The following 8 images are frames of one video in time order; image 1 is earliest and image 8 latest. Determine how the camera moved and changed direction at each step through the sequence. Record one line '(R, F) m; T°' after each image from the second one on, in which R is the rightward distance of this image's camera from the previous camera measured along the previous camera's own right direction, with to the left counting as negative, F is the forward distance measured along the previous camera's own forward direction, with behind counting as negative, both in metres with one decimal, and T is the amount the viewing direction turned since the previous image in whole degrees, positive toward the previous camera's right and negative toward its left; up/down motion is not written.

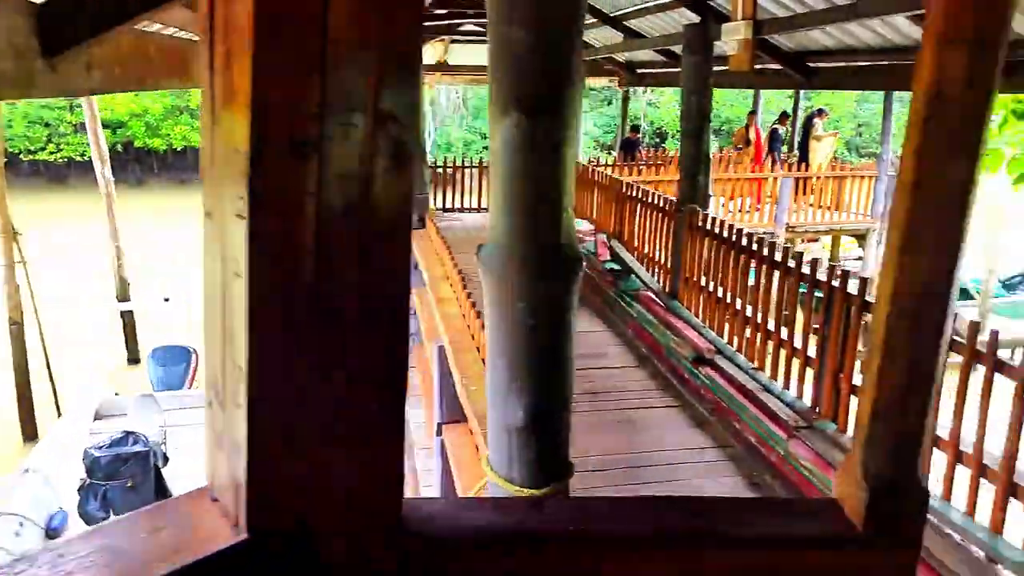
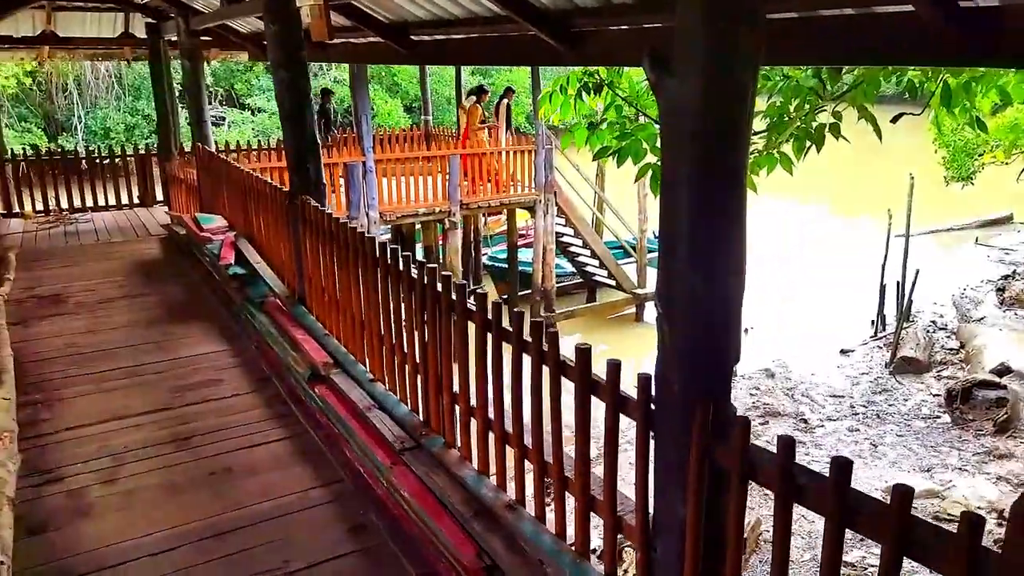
(+0.9, +0.6) m; +21°
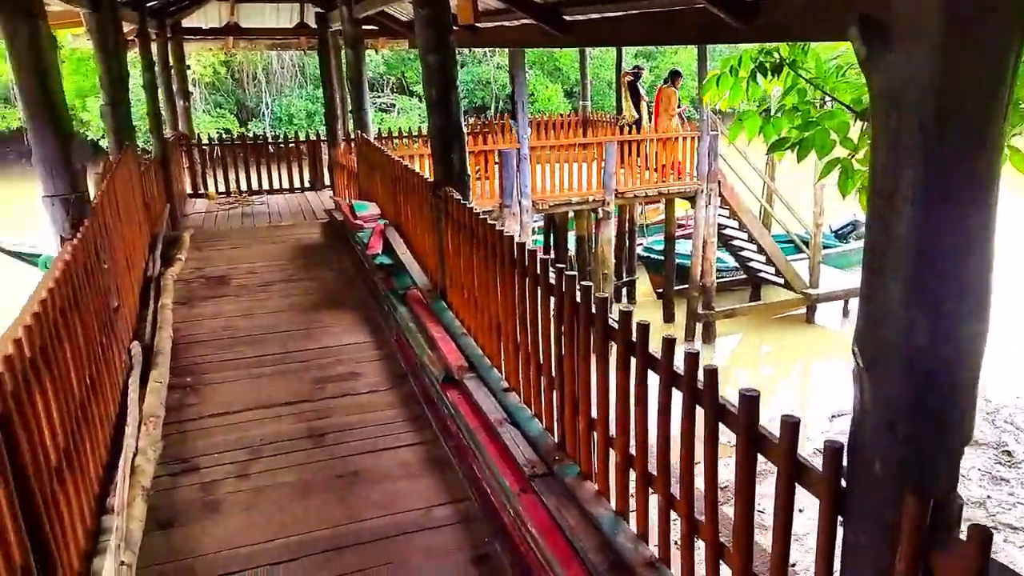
(0.0, +0.4) m; -12°
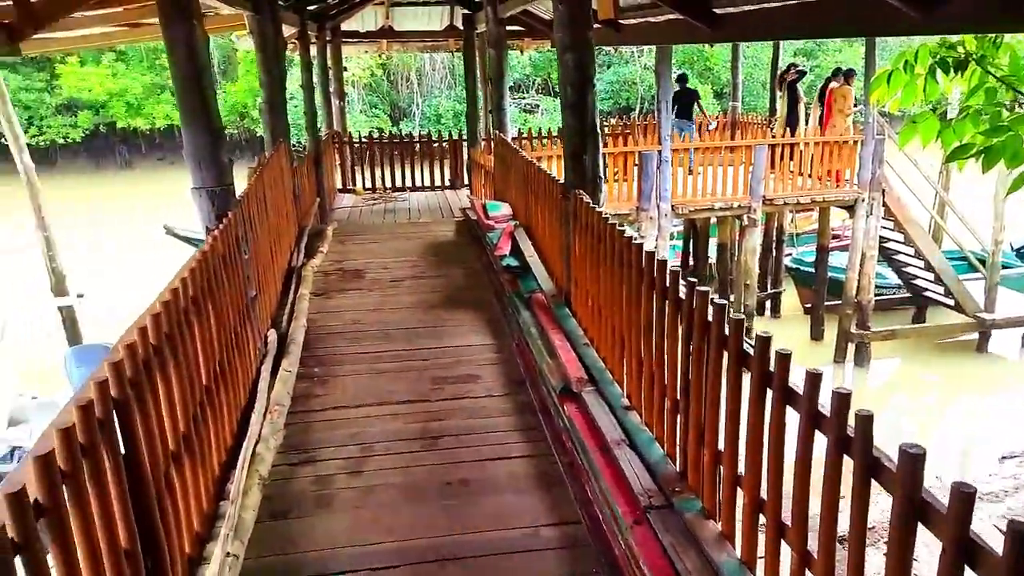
(+0.1, +0.2) m; -11°
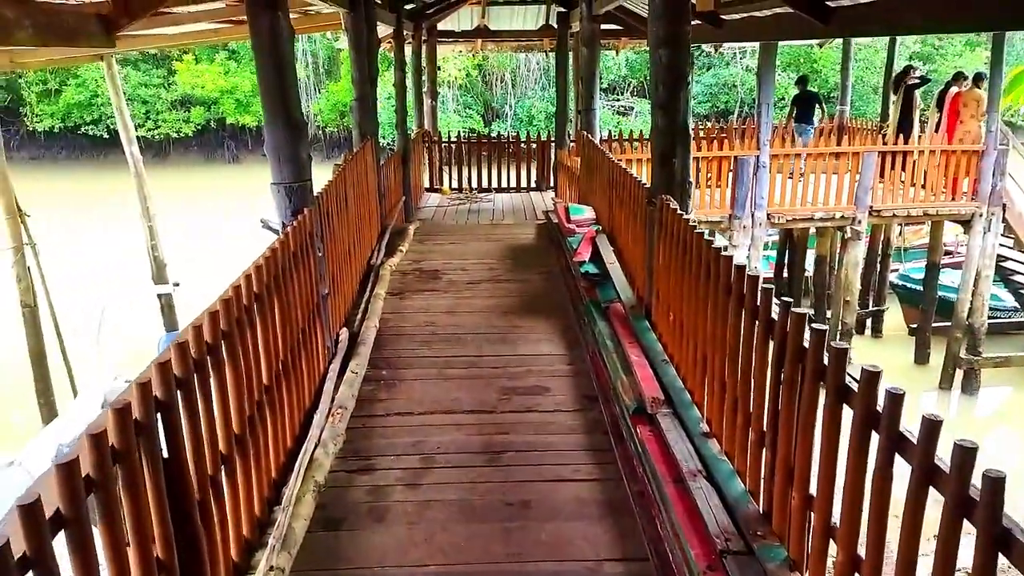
(+0.1, +0.2) m; -7°
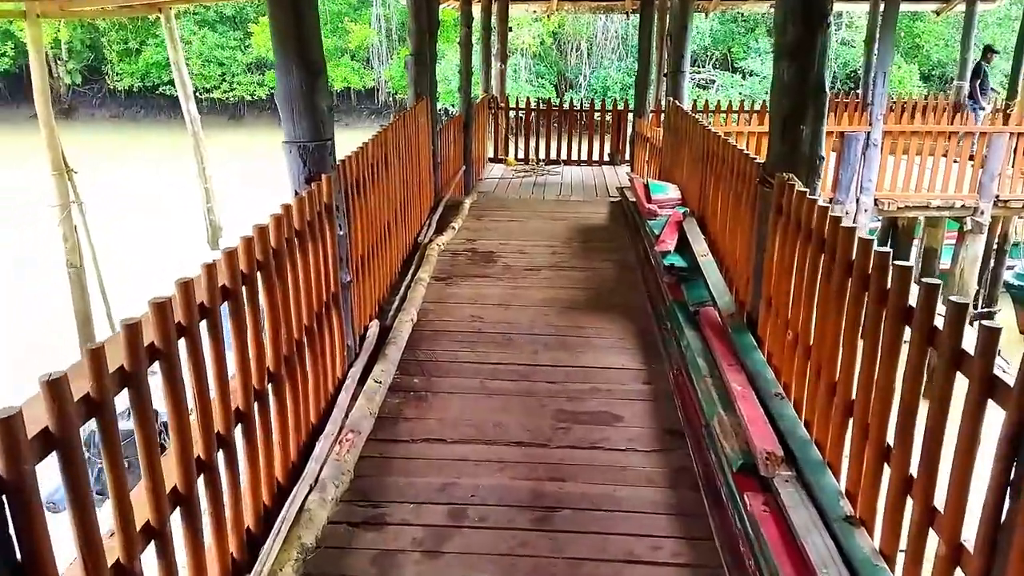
(0.0, +1.0) m; -5°
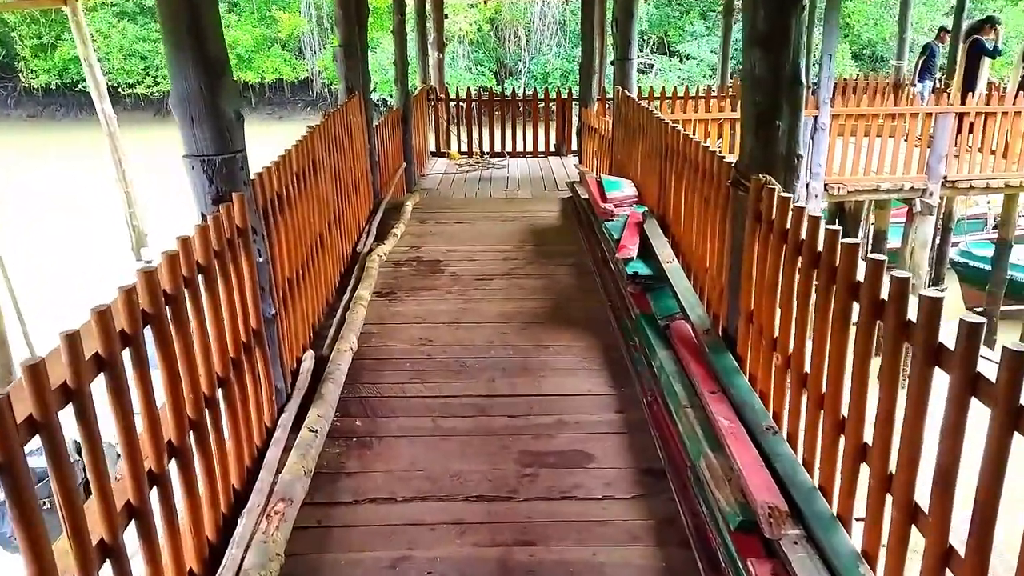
(0.0, +0.5) m; +4°
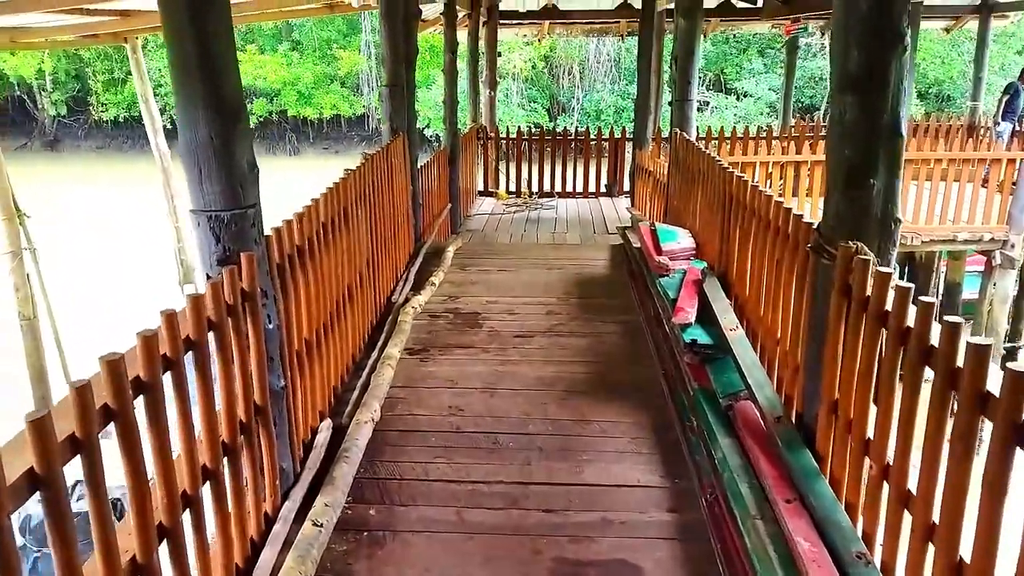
(0.0, +0.4) m; -4°
